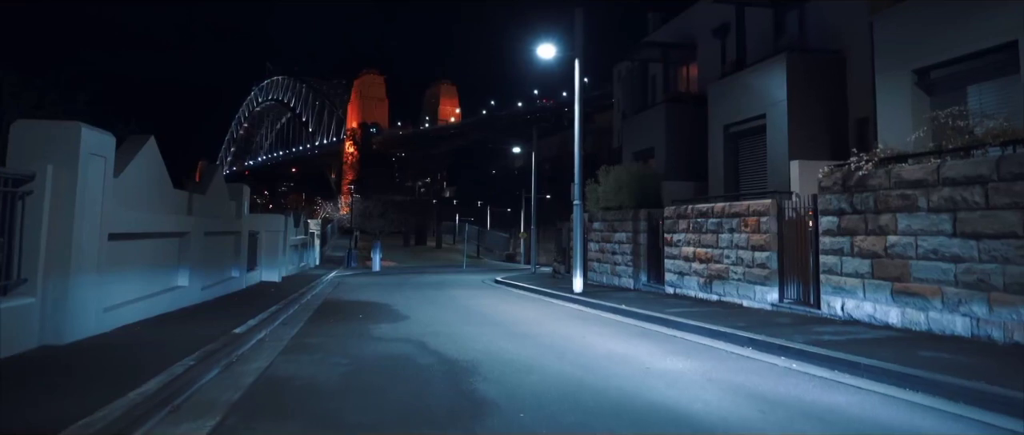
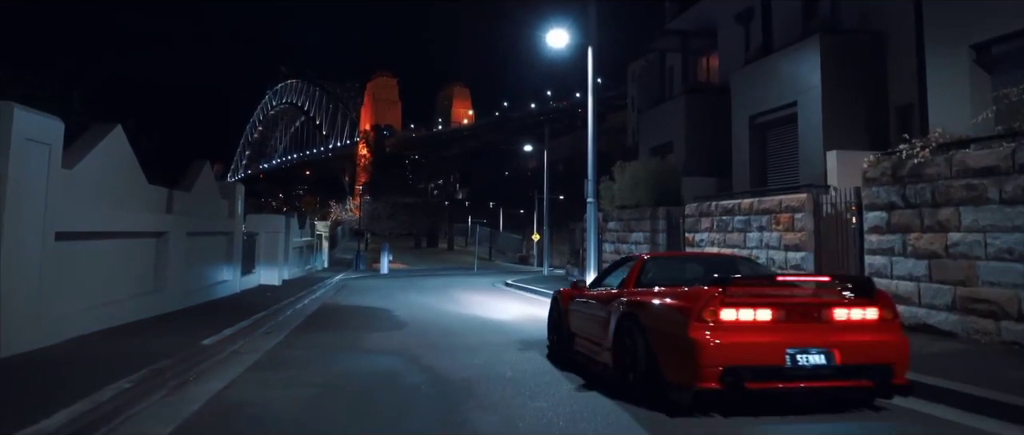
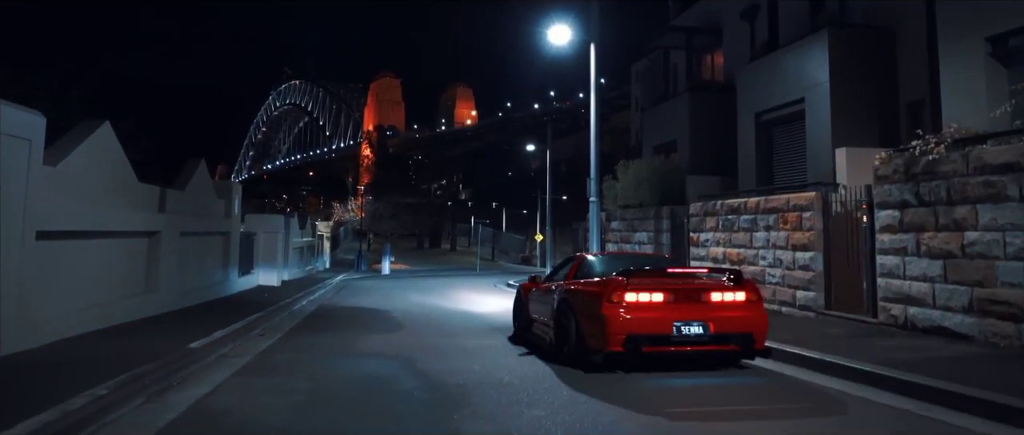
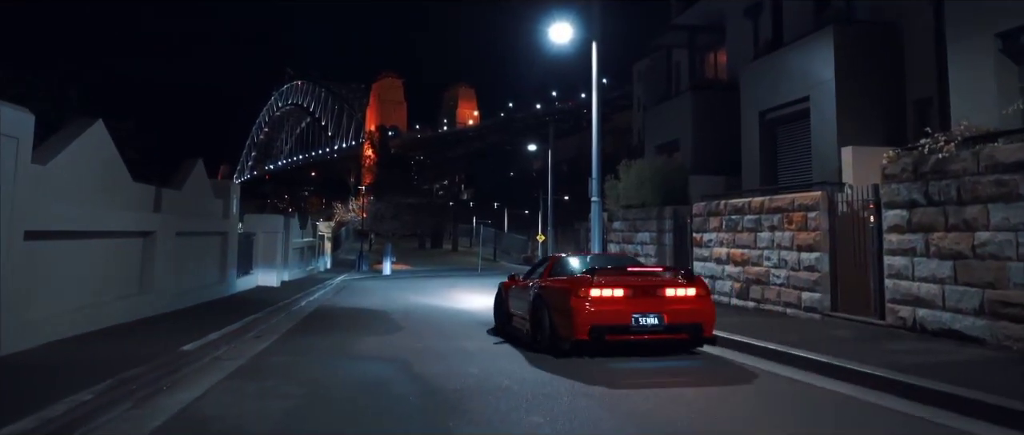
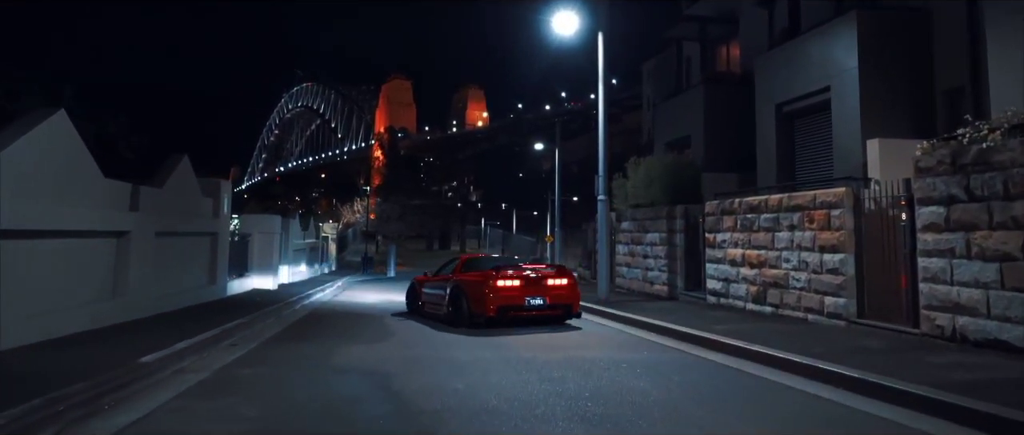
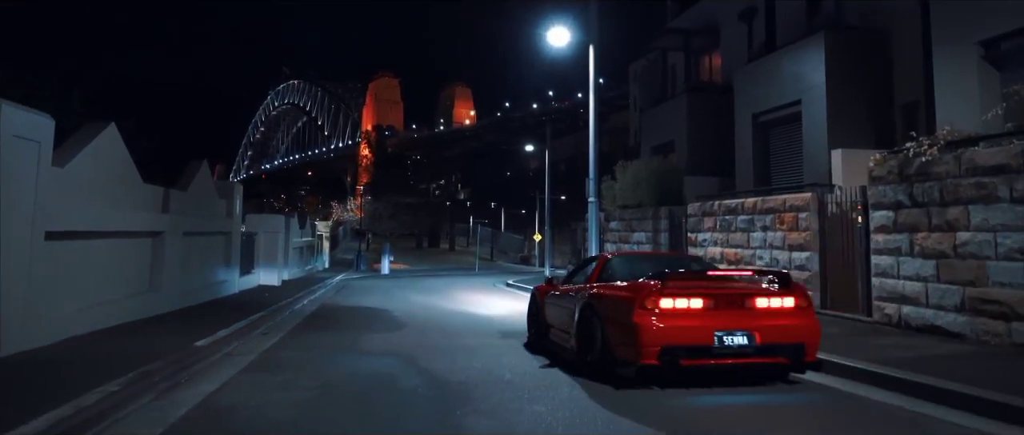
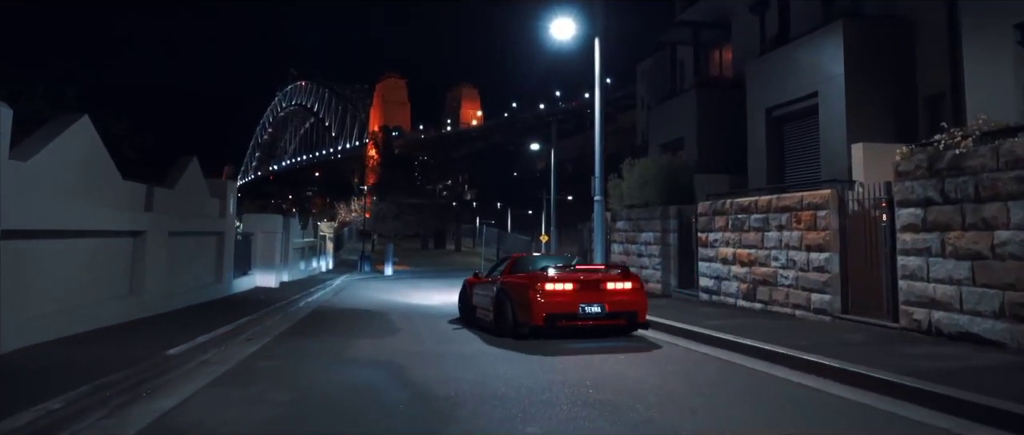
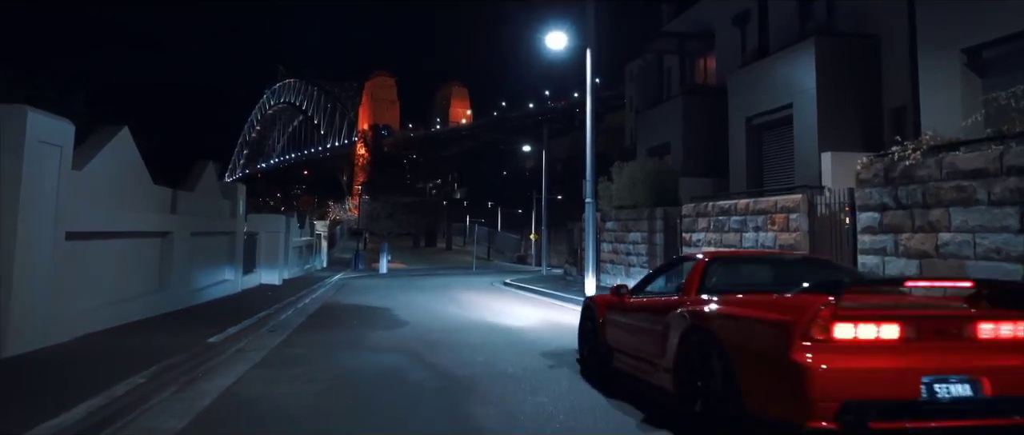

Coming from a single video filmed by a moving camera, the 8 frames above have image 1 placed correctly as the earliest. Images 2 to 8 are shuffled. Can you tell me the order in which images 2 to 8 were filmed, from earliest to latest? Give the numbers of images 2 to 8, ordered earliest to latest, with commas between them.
8, 2, 6, 3, 4, 7, 5
